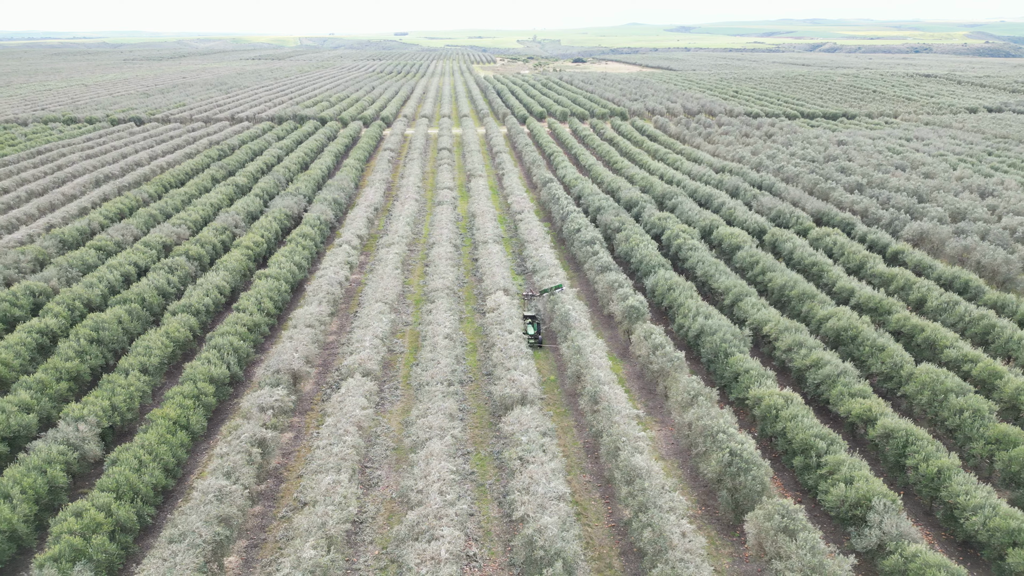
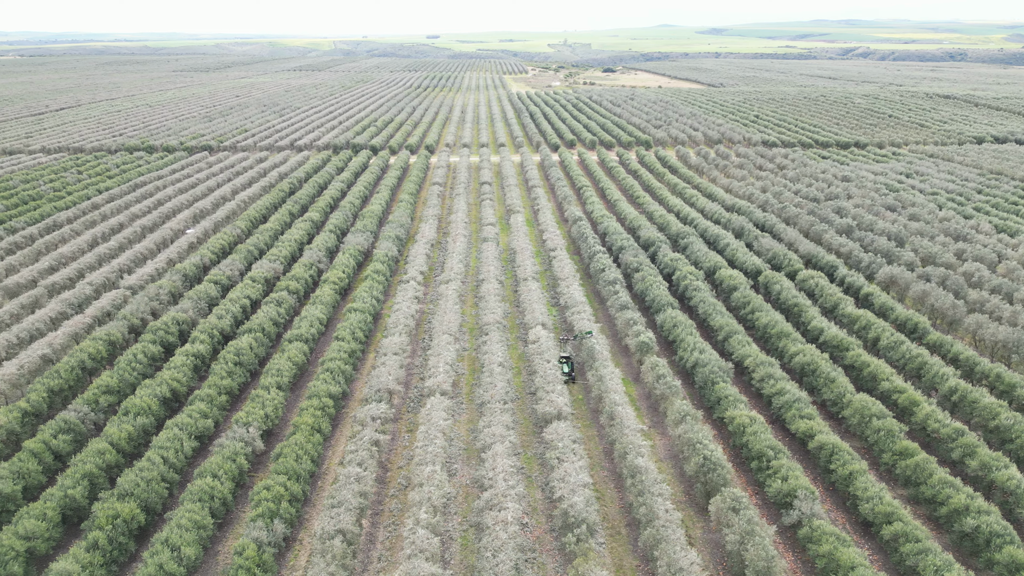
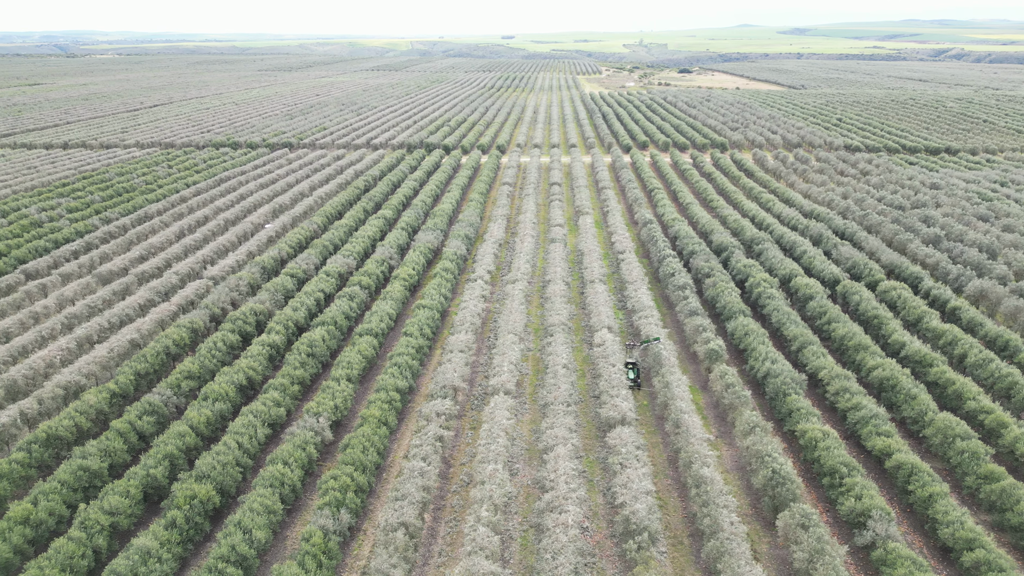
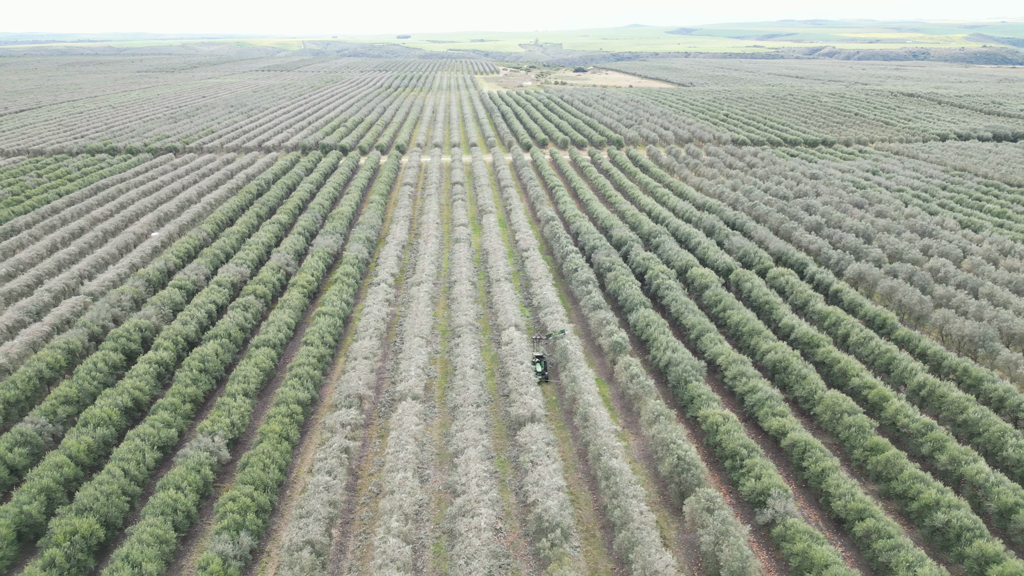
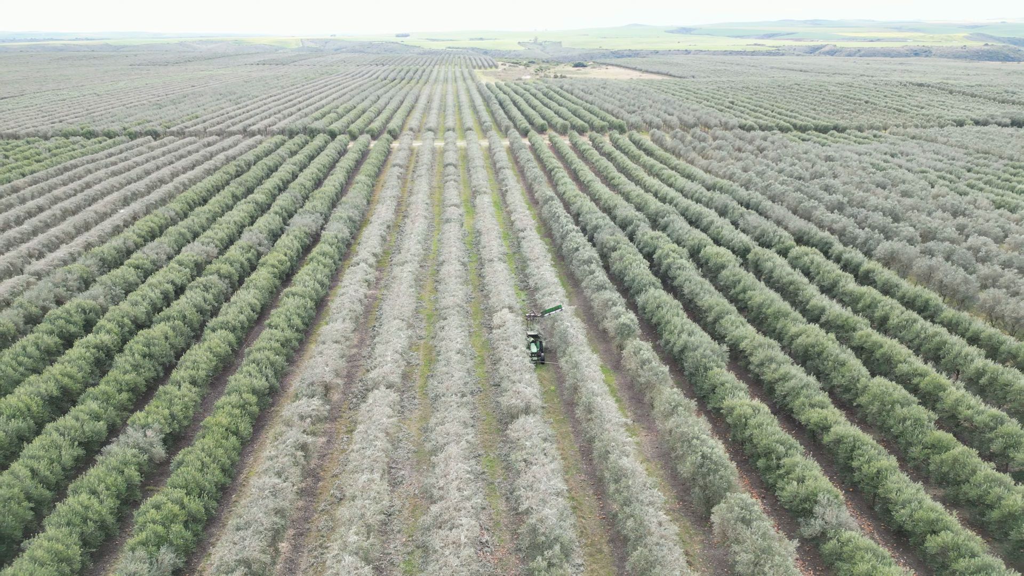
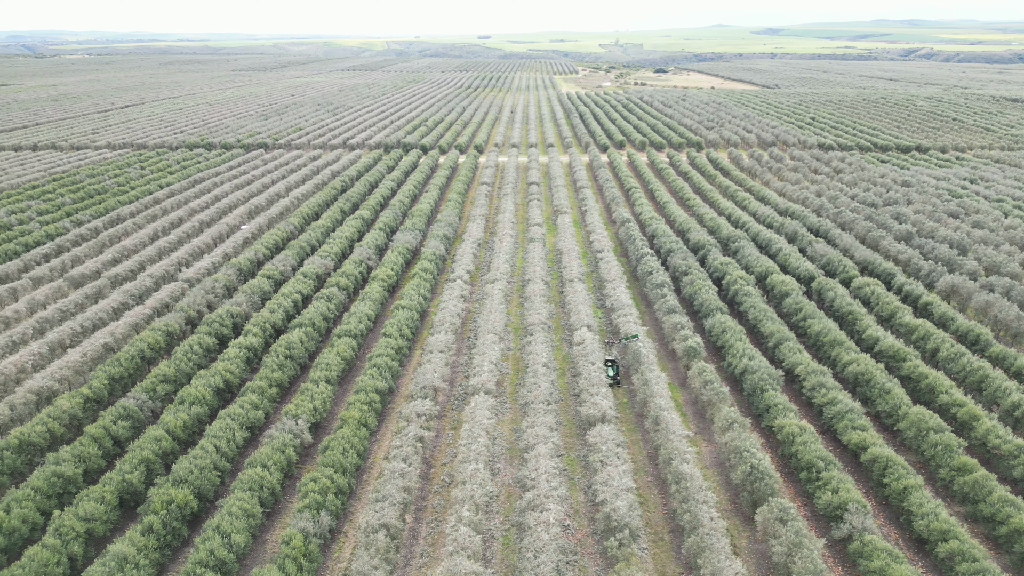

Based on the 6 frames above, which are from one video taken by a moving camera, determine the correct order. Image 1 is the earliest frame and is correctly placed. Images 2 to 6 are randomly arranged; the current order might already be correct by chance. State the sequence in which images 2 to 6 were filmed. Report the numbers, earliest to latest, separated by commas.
5, 4, 2, 6, 3
